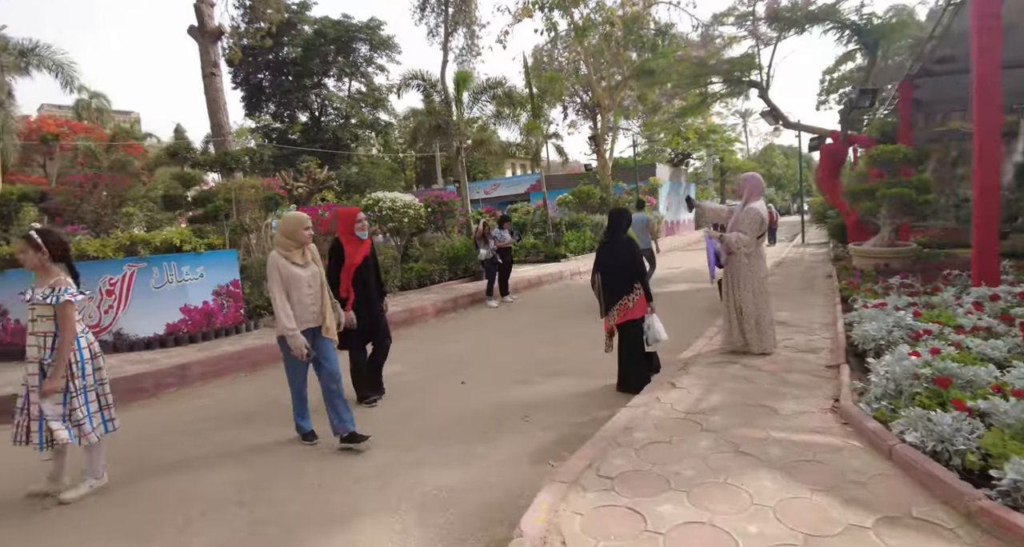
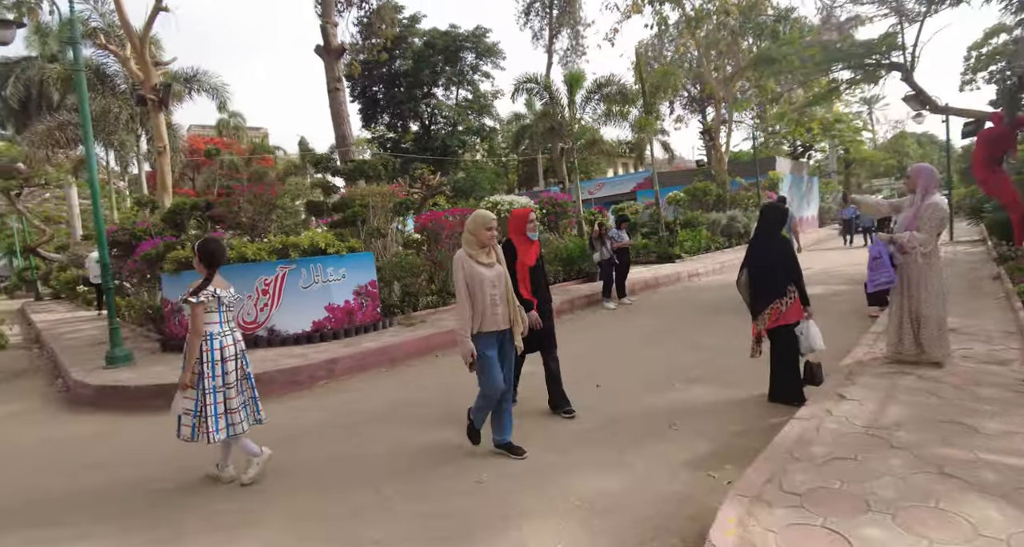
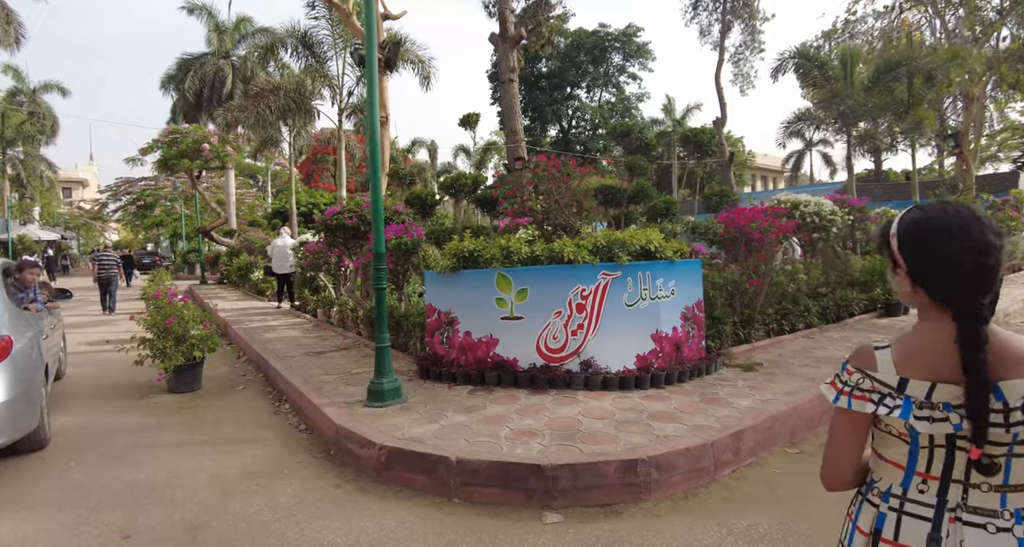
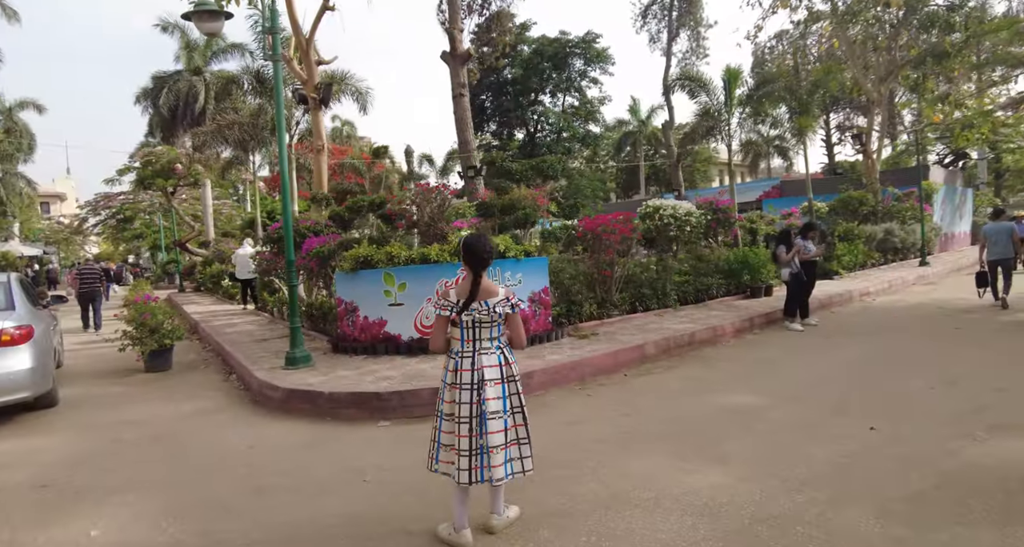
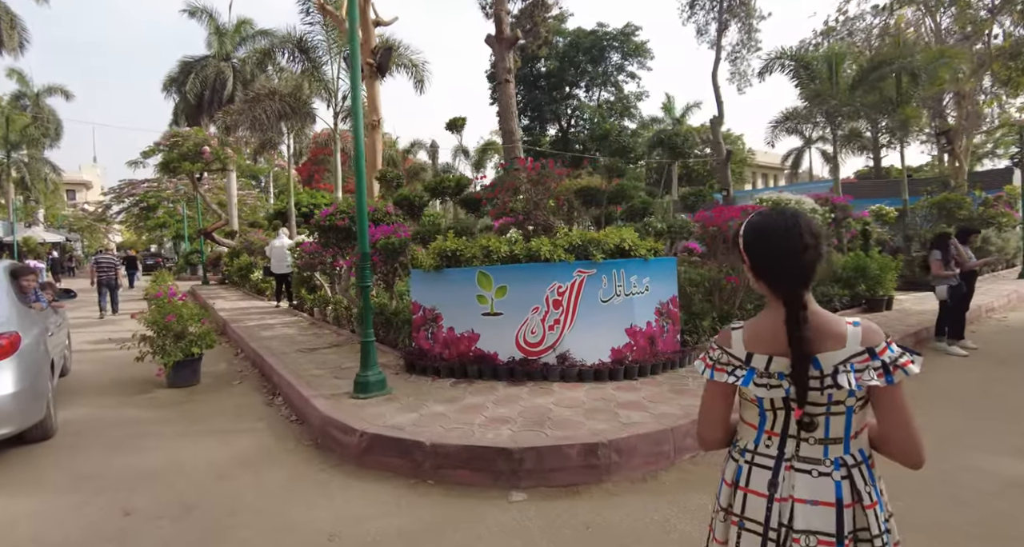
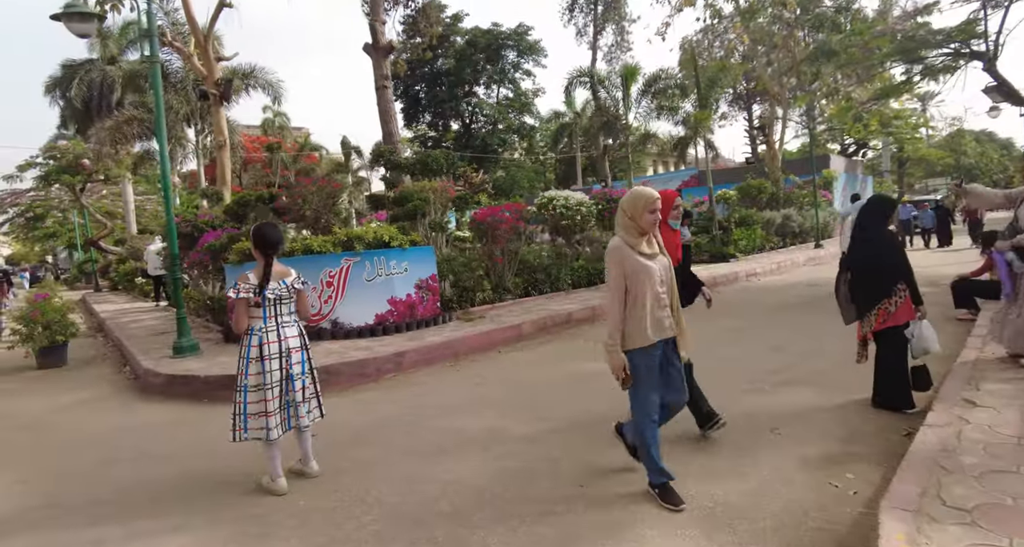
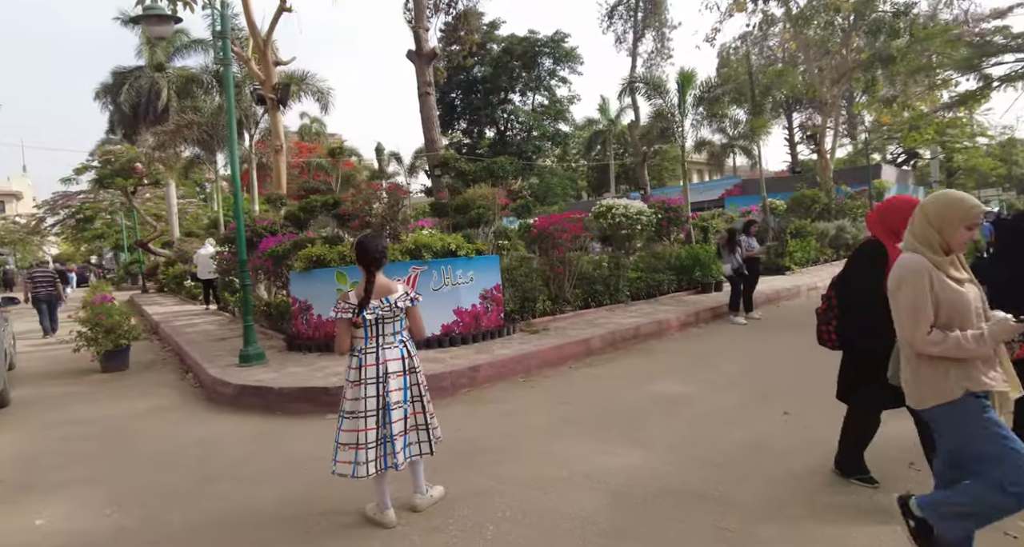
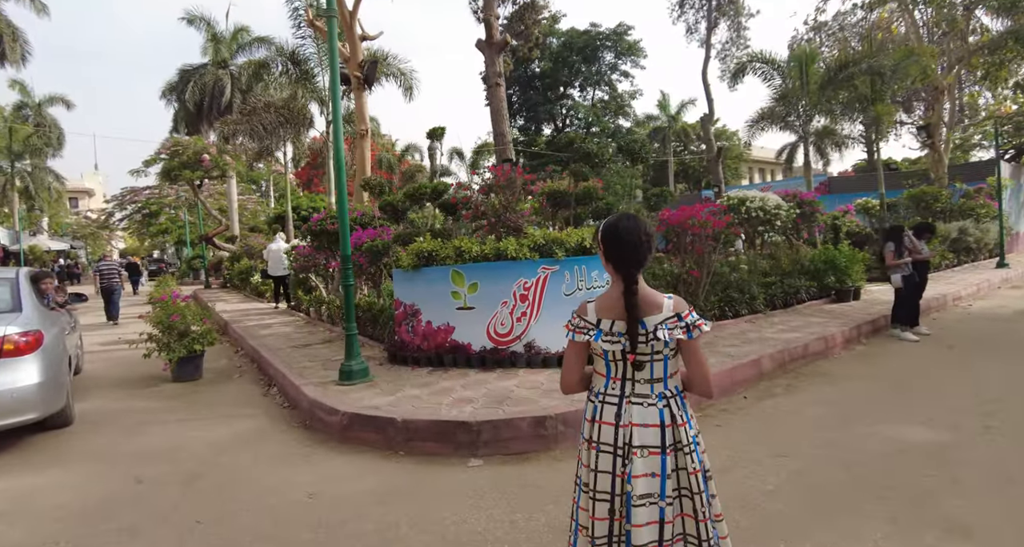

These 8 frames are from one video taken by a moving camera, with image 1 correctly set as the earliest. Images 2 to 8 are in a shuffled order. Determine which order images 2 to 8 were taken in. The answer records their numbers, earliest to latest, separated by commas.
2, 6, 7, 4, 8, 5, 3
